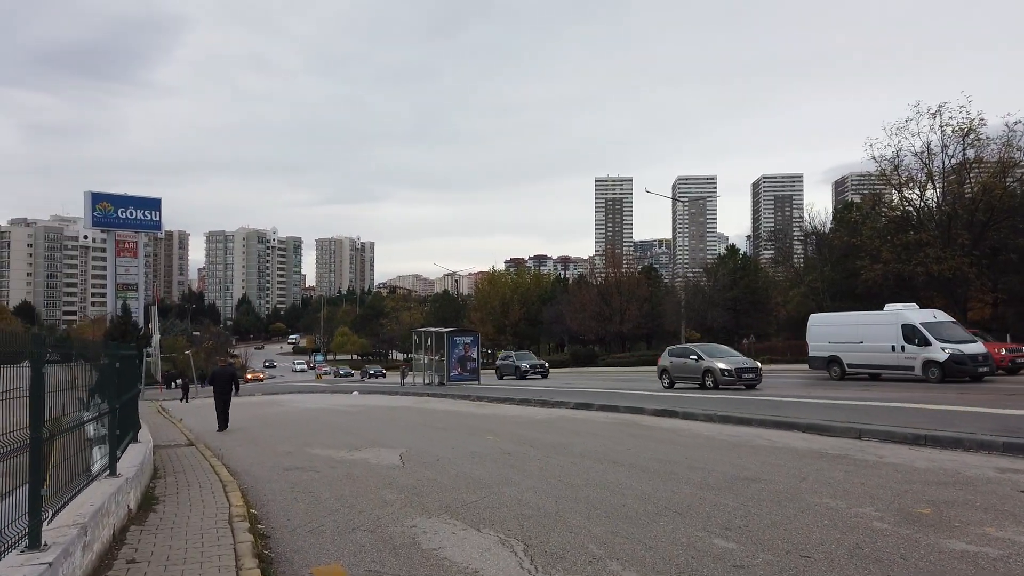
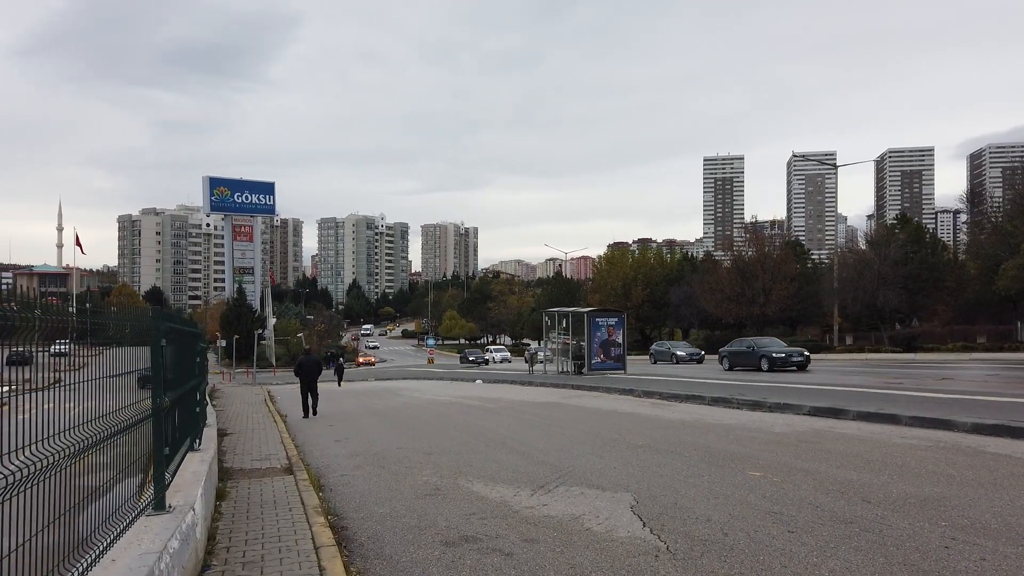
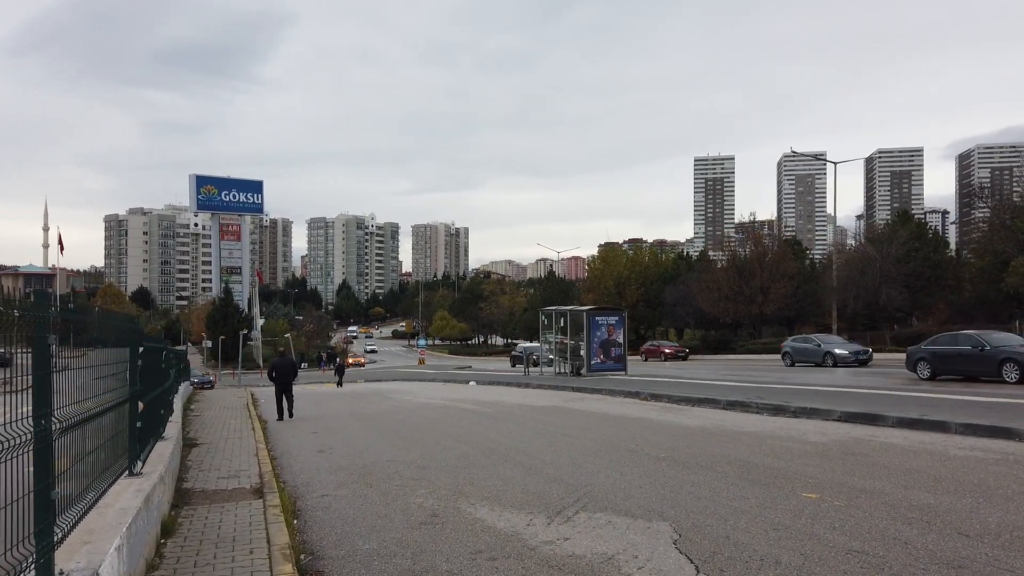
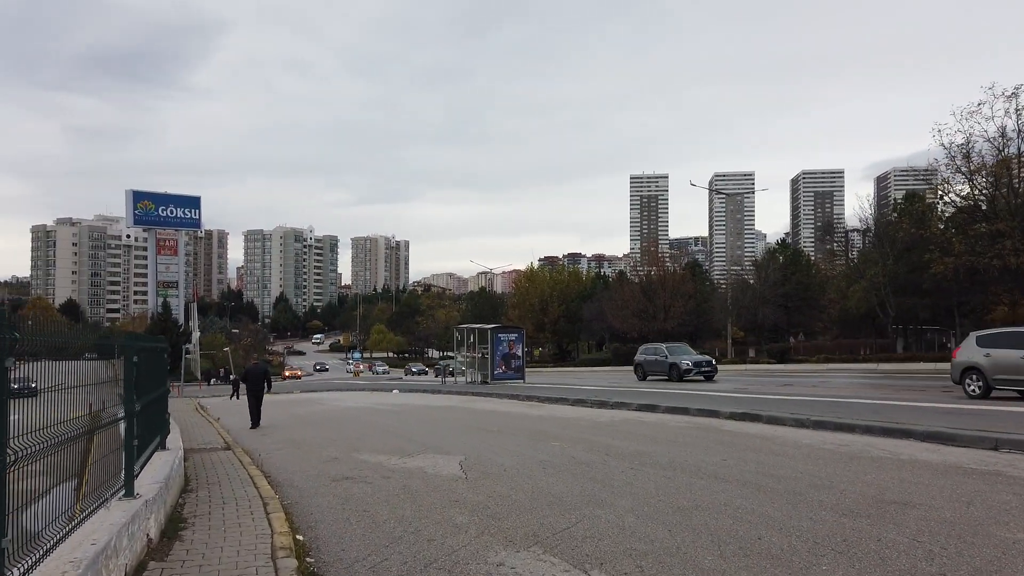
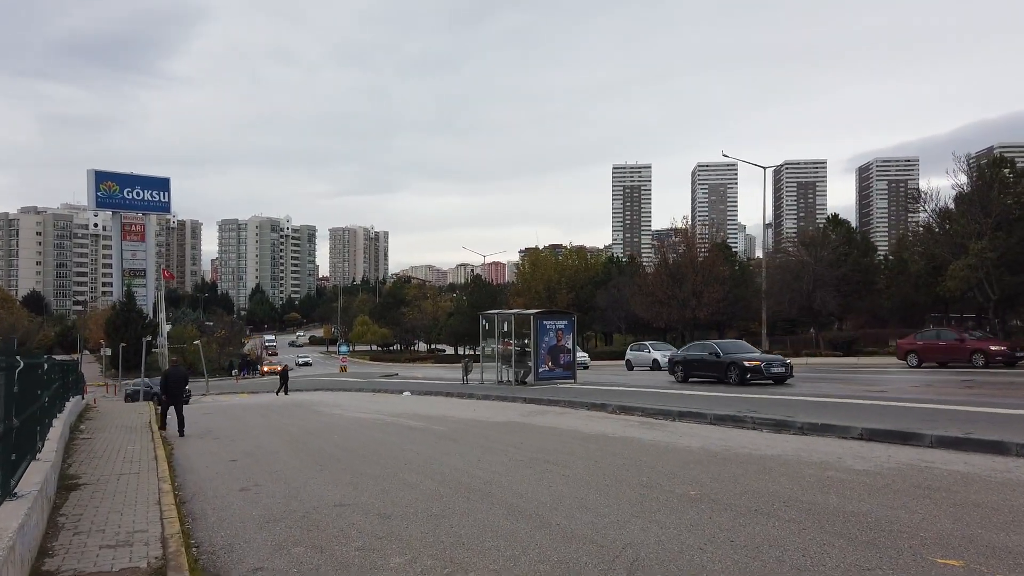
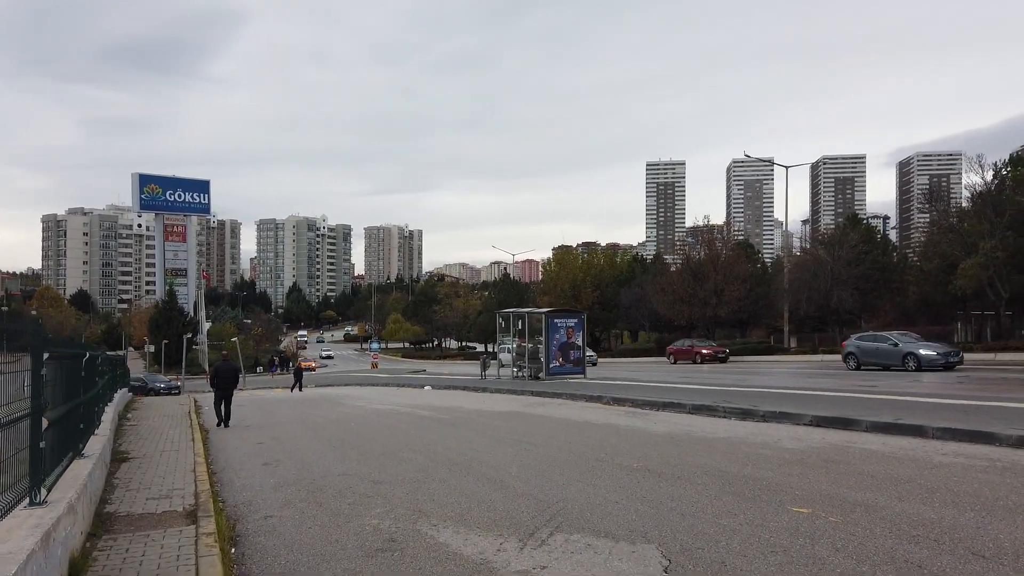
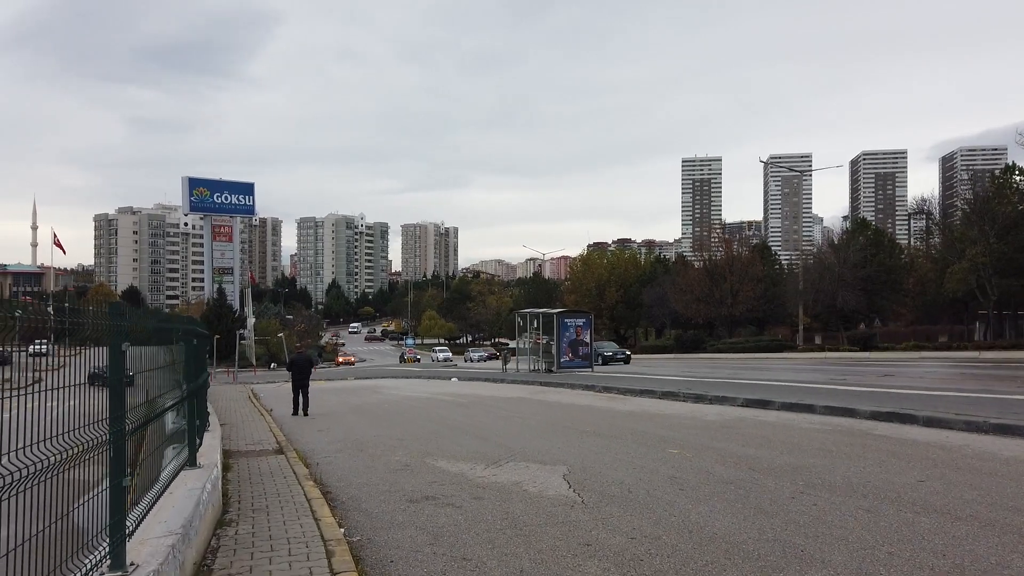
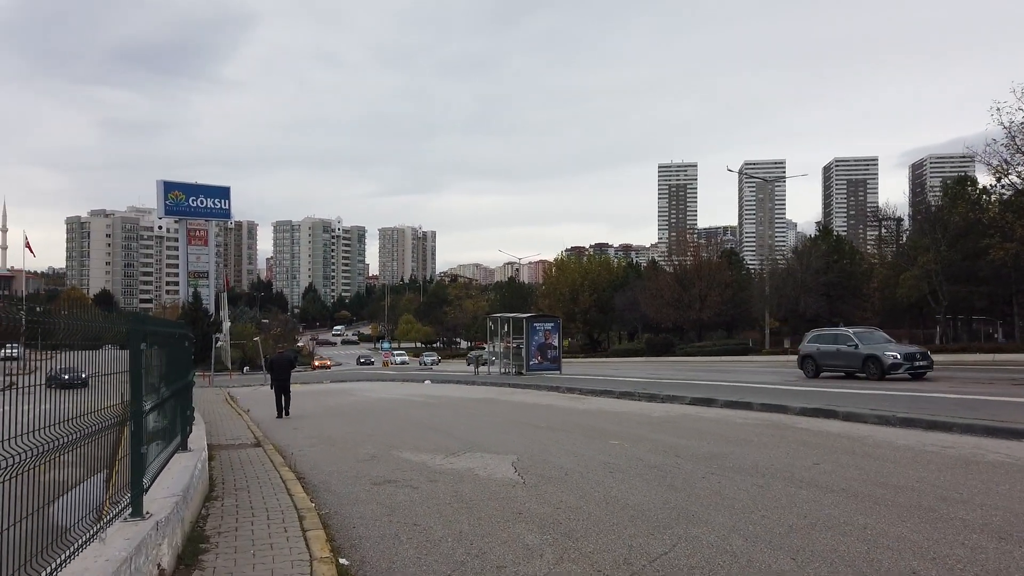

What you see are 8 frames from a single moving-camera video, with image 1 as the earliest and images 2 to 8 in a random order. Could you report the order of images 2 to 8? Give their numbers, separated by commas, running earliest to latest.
4, 8, 7, 2, 3, 6, 5
